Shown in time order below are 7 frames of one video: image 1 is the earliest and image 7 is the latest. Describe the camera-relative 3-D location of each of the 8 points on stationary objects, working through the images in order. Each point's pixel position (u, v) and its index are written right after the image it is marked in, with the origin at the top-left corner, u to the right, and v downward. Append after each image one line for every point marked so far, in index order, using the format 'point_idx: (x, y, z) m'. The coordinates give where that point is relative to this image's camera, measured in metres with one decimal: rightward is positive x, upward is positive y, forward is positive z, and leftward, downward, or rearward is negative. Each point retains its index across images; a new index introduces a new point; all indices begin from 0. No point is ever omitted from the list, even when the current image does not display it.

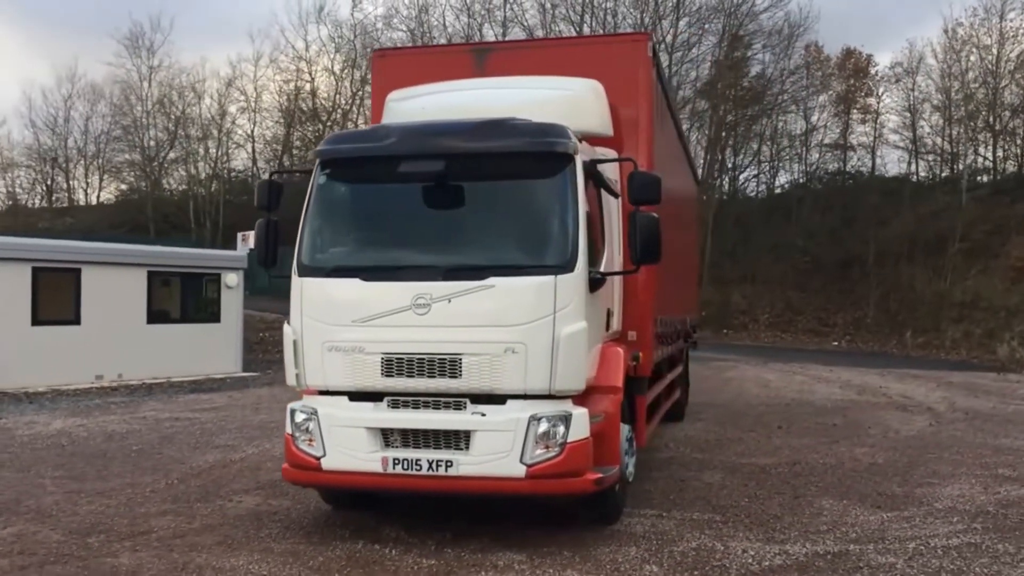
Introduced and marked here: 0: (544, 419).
0: (+0.2, -0.8, +5.9) m
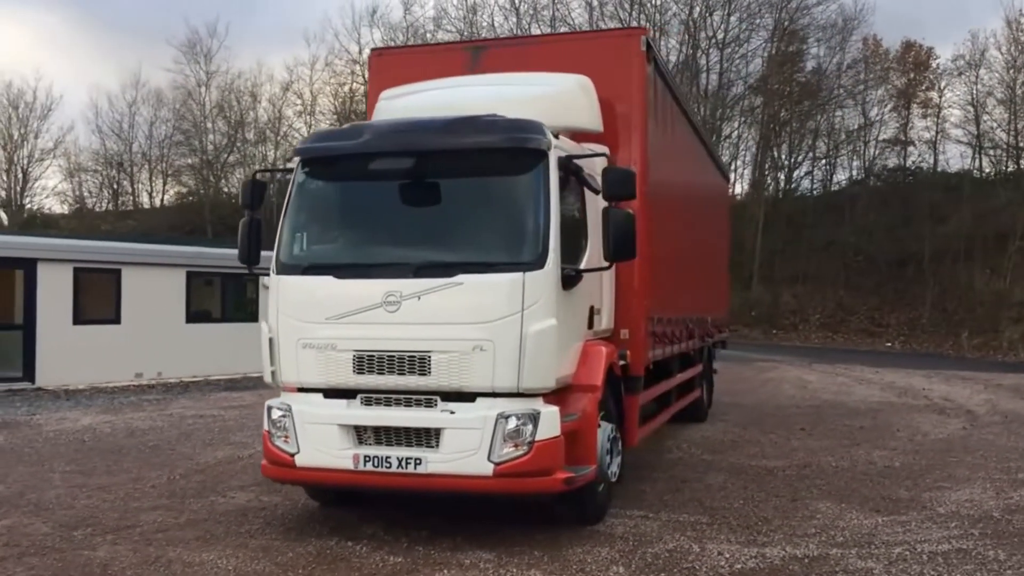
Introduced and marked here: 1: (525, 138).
0: (0.0, -0.8, +5.8) m
1: (+0.1, +1.0, +6.1) m
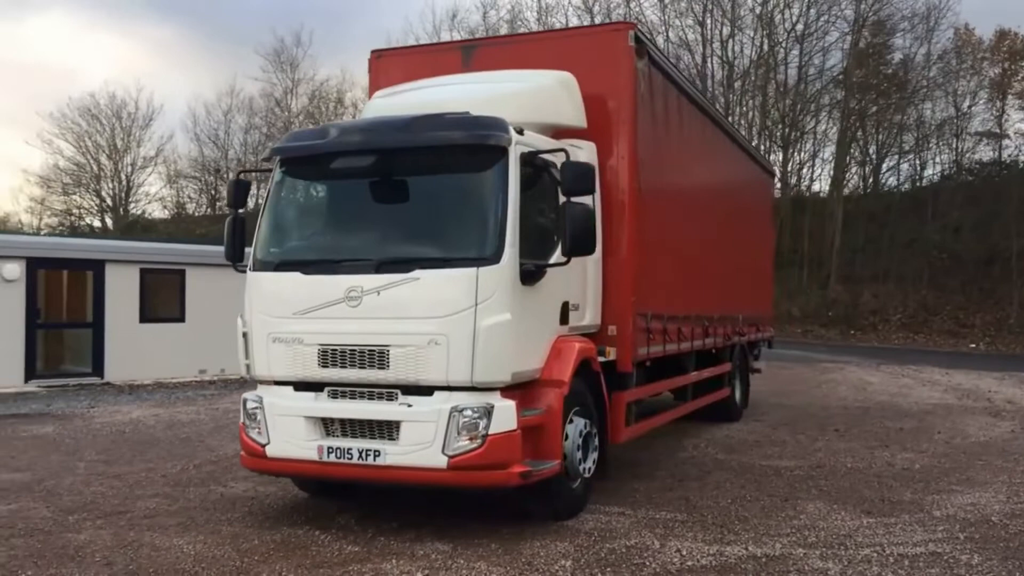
0: (-0.3, -0.8, +5.9) m
1: (-0.2, +1.0, +6.2) m
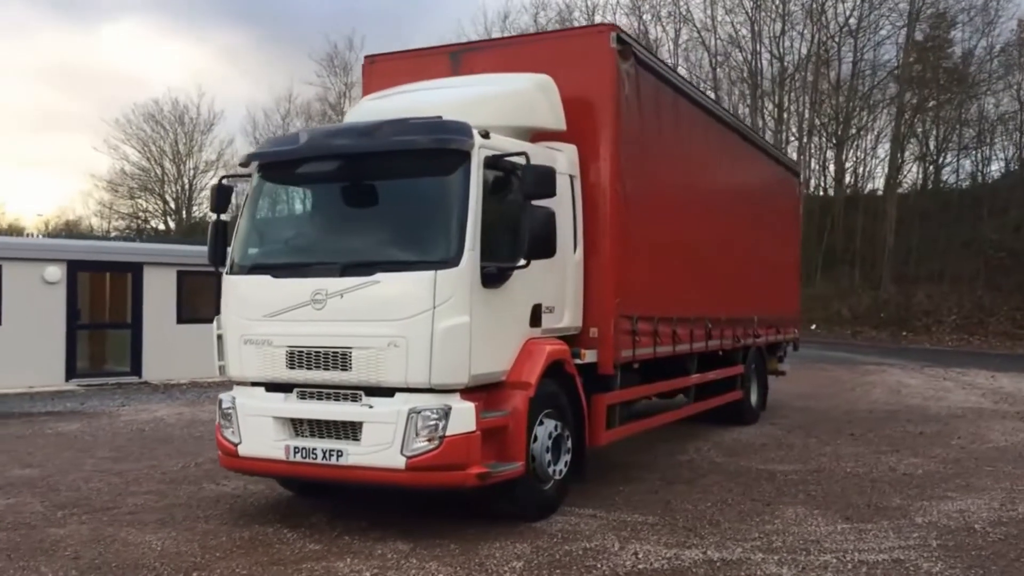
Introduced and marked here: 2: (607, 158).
0: (-0.6, -0.8, +6.0) m
1: (-0.4, +1.0, +6.2) m
2: (+0.8, +1.1, +7.7) m
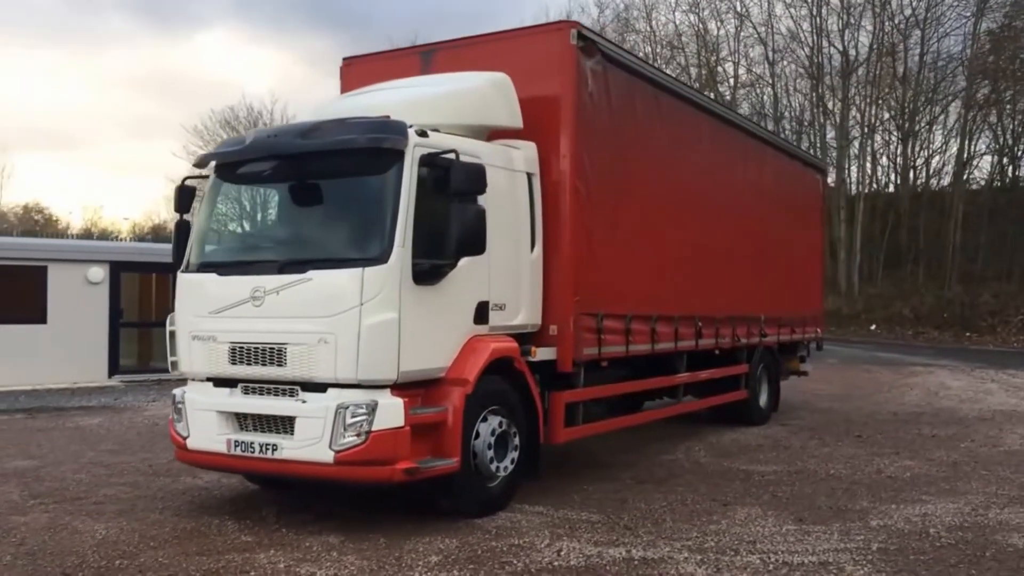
0: (-1.0, -0.8, +6.0) m
1: (-0.9, +1.0, +6.3) m
2: (+0.4, +1.1, +7.7) m
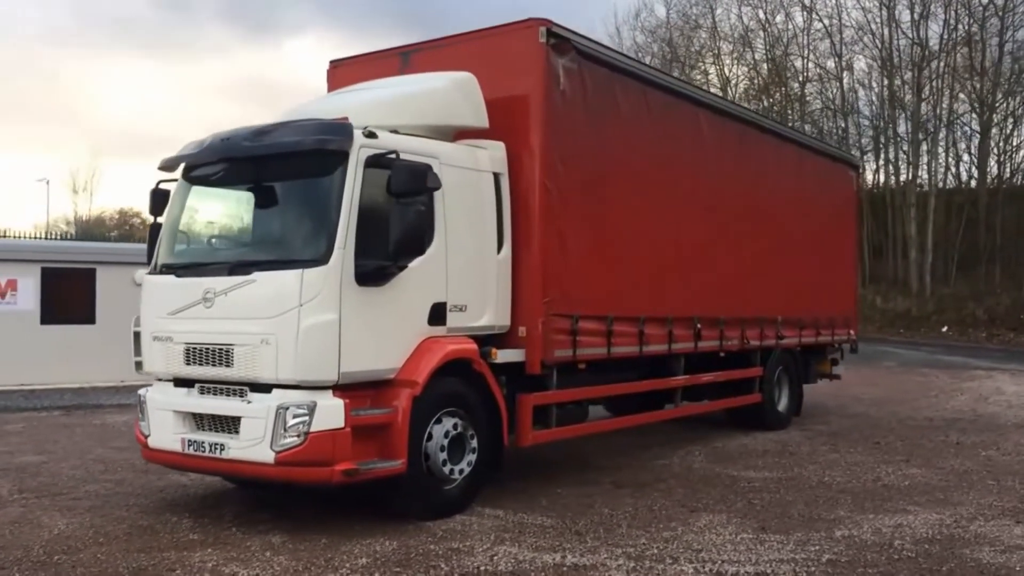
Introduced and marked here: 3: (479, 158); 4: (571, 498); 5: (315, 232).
0: (-1.4, -0.8, +6.1) m
1: (-1.2, +1.0, +6.3) m
2: (+0.2, +1.1, +7.6) m
3: (-0.3, +1.0, +7.4) m
4: (+0.5, -1.7, +7.6) m
5: (-1.3, +0.4, +6.3) m
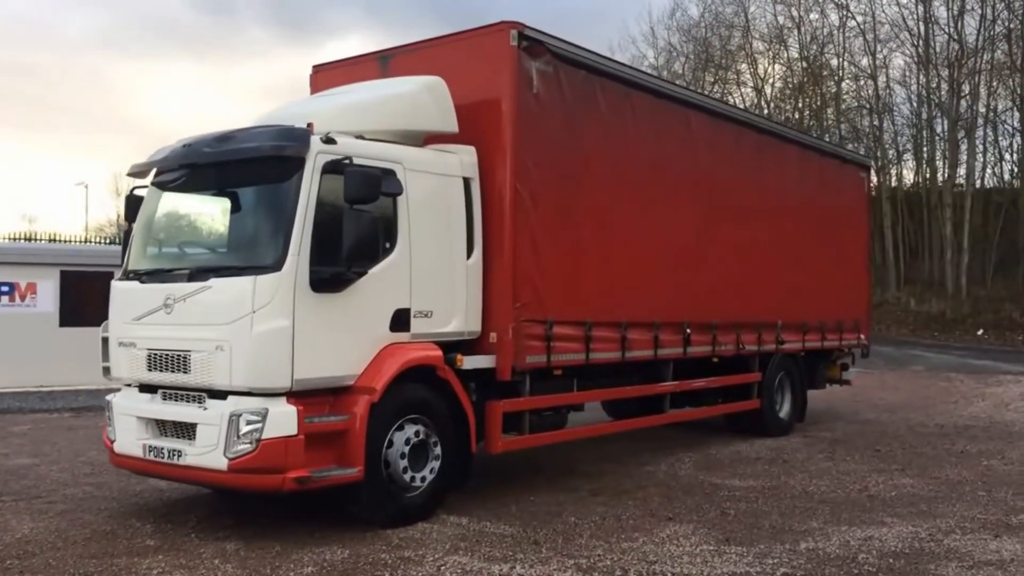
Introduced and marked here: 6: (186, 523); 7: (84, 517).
0: (-1.7, -0.8, +6.1) m
1: (-1.5, +0.9, +6.3) m
2: (-0.1, +1.0, +7.5) m
3: (-0.5, +1.0, +7.4) m
4: (+0.2, -1.7, +7.5) m
5: (-1.6, +0.3, +6.3) m
6: (-2.3, -1.7, +6.8) m
7: (-3.2, -1.7, +7.0) m
